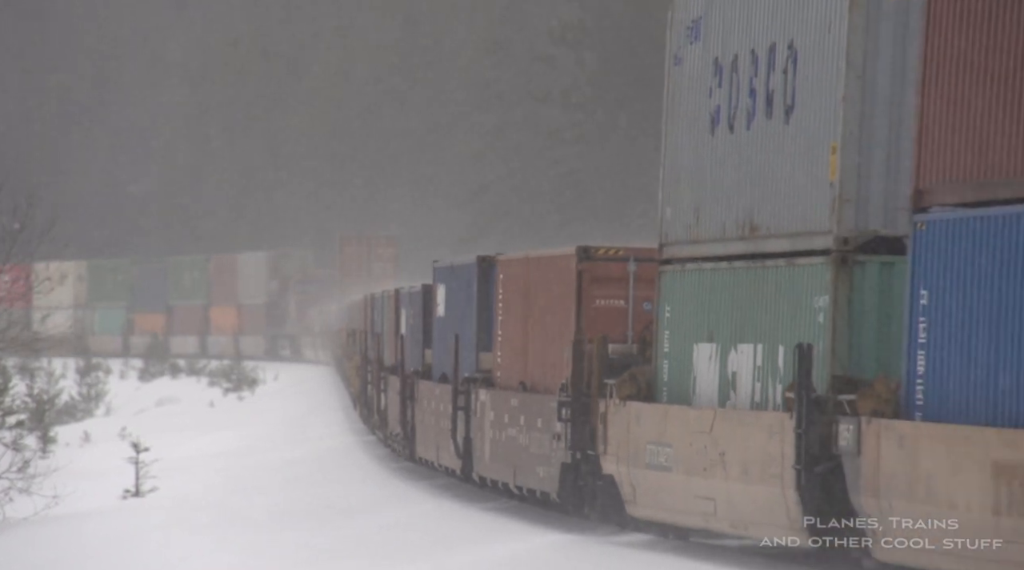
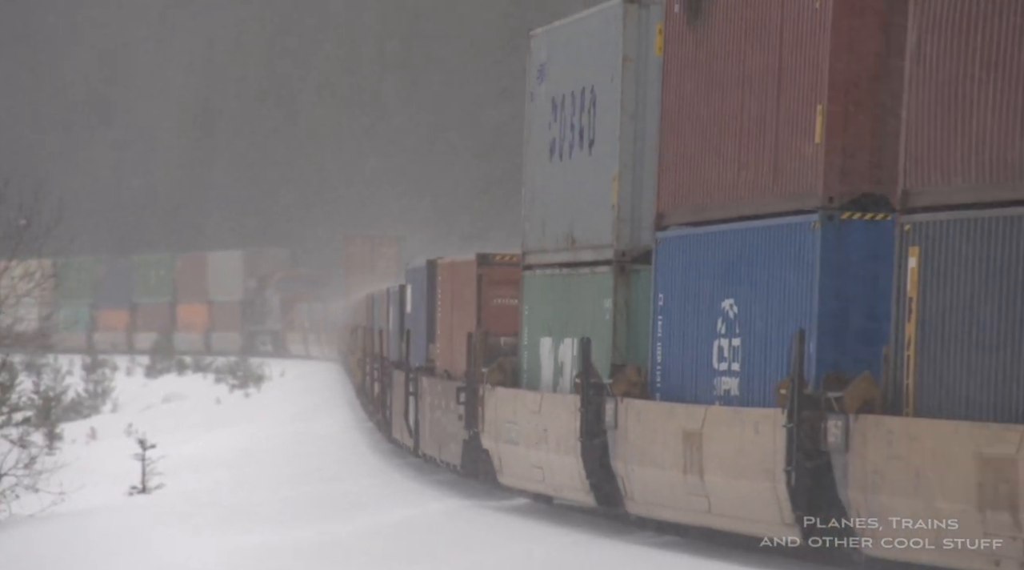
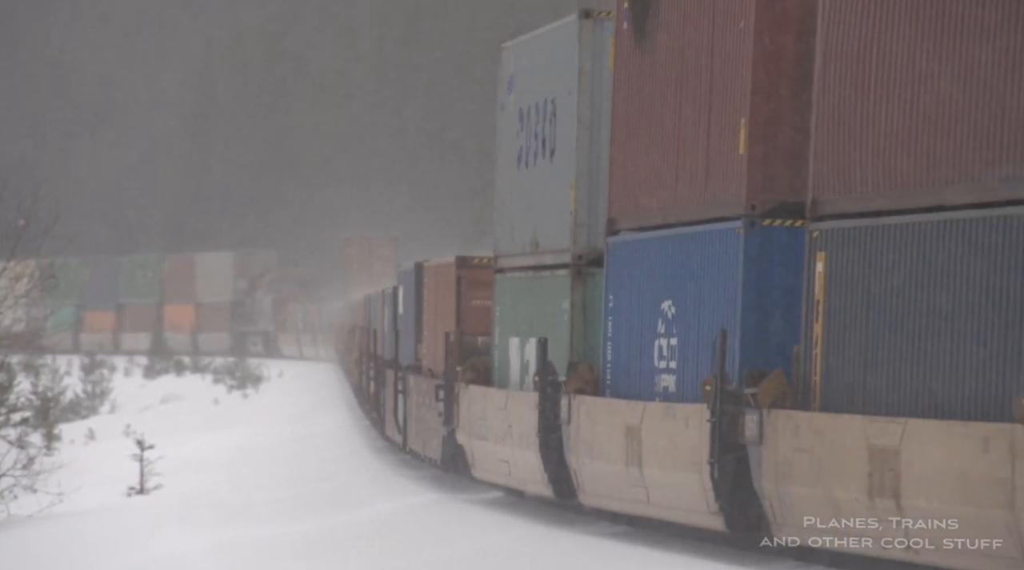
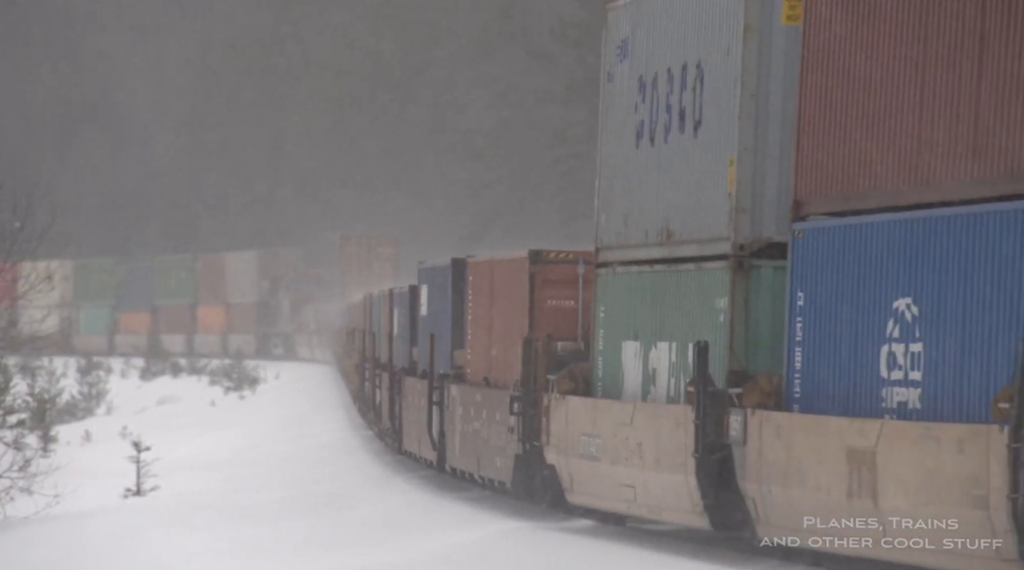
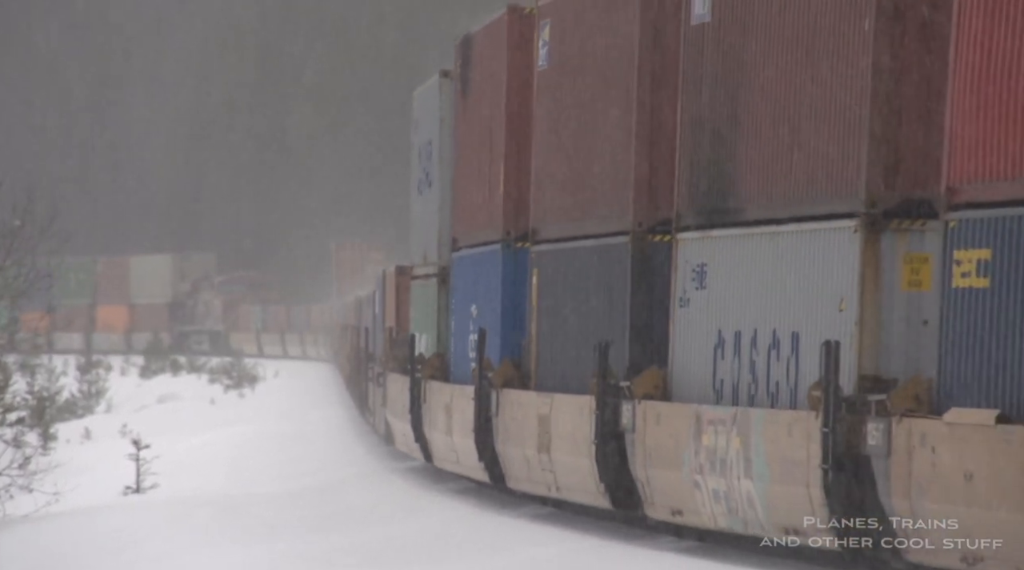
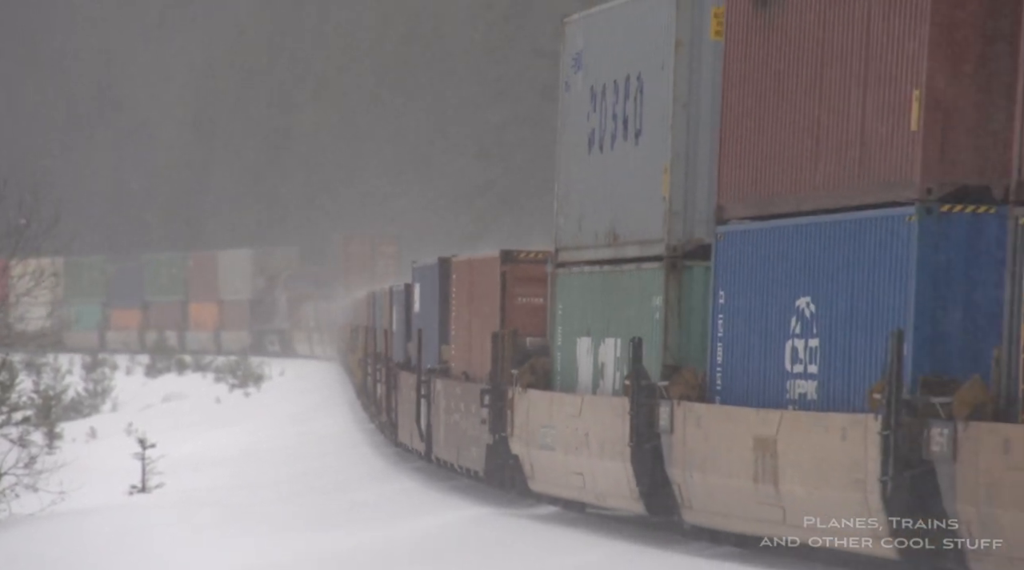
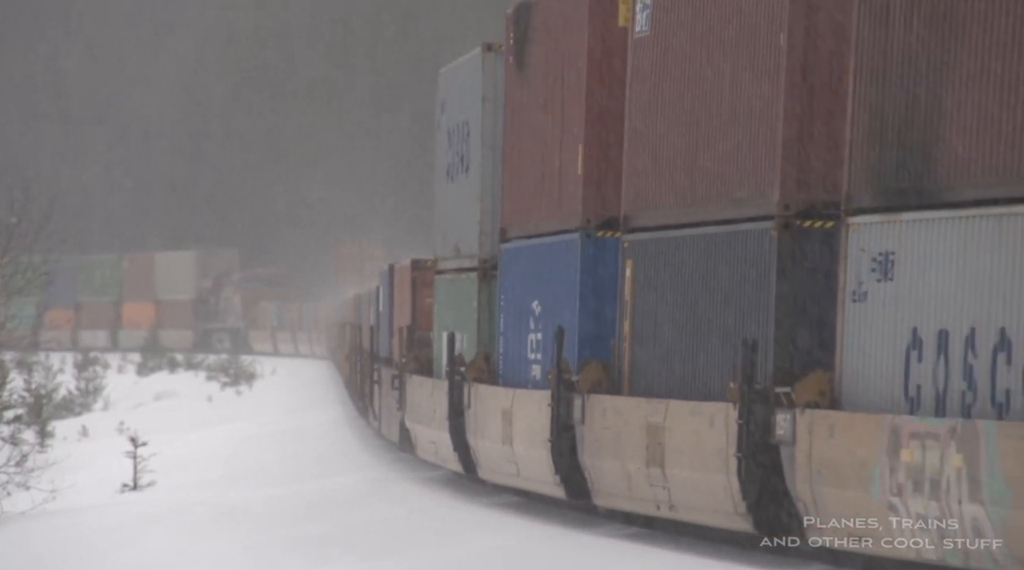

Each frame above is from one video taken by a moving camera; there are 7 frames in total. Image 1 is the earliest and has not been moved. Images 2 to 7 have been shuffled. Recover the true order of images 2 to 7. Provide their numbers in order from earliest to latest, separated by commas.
4, 6, 2, 3, 7, 5
